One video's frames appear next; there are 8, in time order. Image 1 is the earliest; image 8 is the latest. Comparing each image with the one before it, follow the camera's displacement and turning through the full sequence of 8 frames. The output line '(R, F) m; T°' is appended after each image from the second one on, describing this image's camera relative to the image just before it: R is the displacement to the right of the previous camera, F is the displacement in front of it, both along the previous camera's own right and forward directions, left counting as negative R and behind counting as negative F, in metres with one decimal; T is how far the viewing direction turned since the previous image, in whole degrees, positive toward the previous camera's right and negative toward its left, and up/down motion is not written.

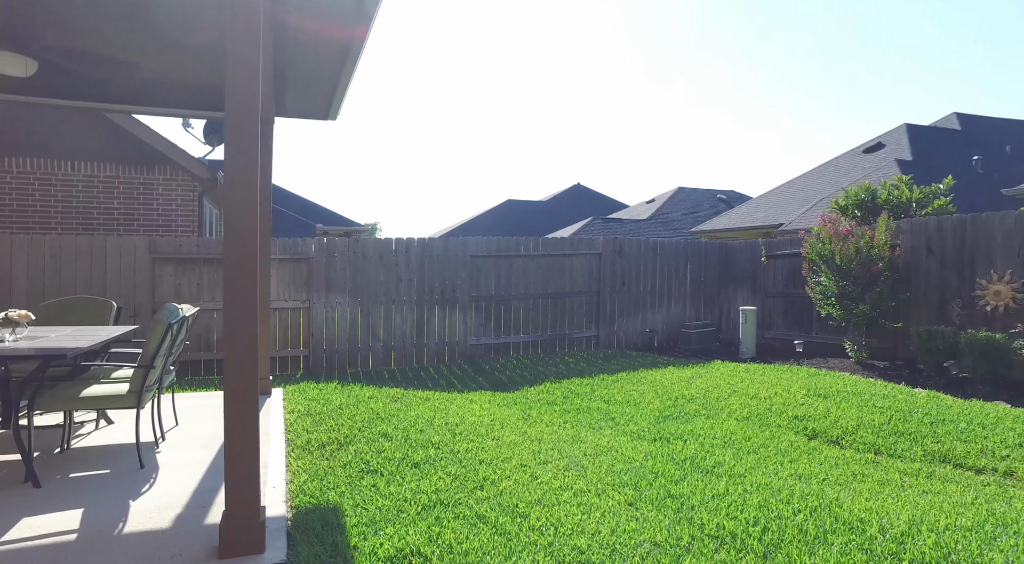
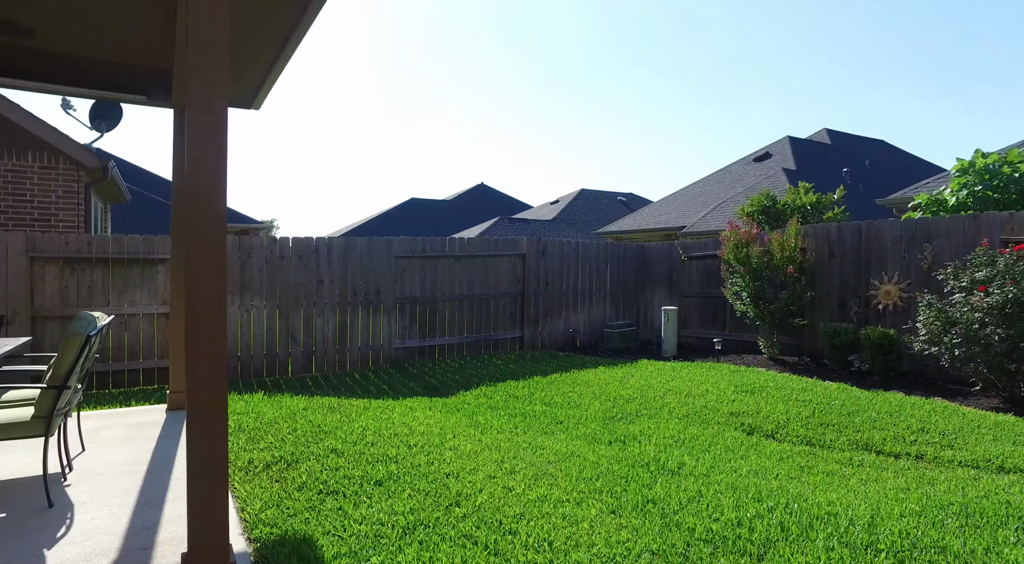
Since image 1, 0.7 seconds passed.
(-0.4, +0.2) m; +10°
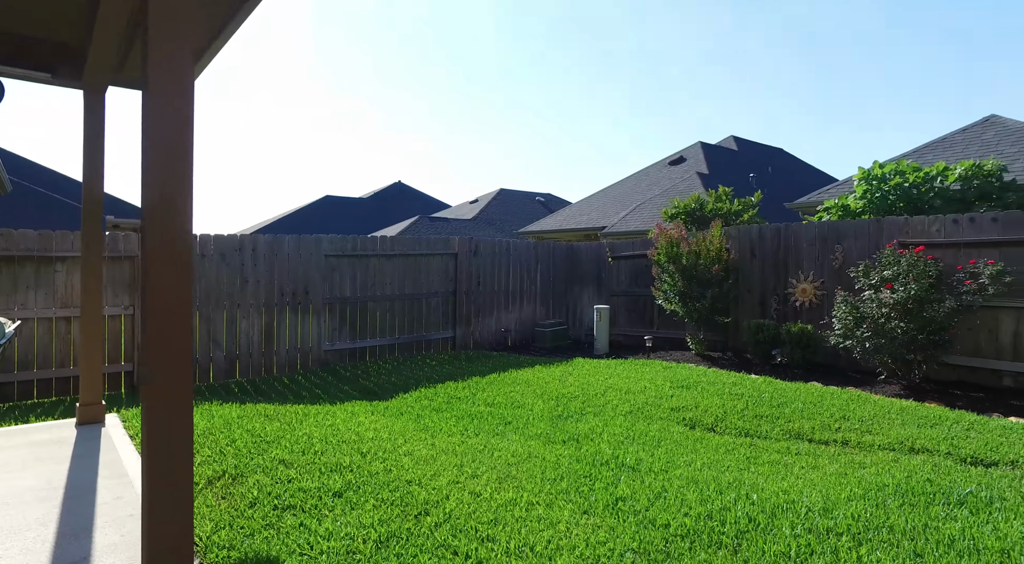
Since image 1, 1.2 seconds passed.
(-0.3, +0.1) m; +8°
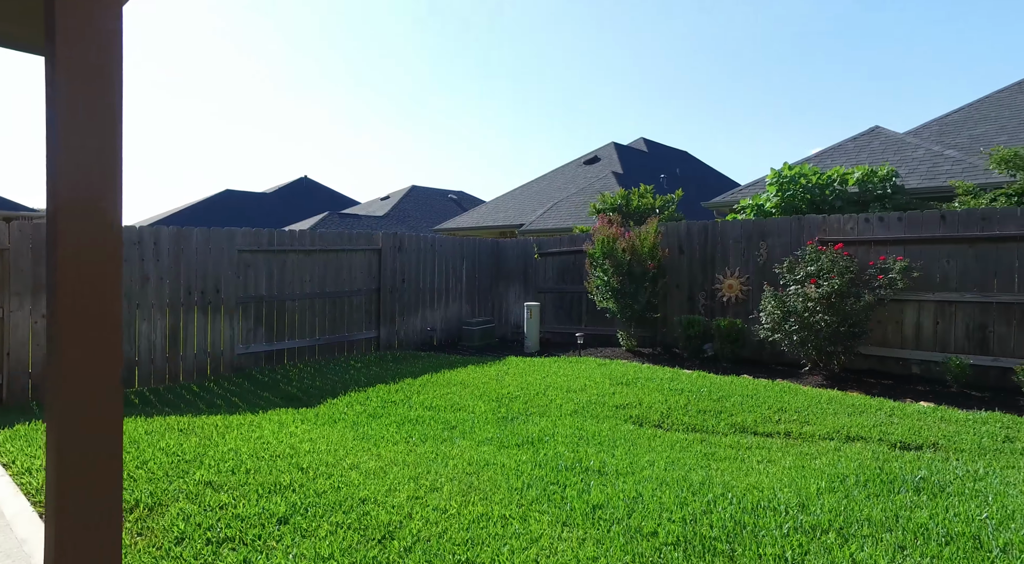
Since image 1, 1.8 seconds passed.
(-0.3, +0.3) m; +9°
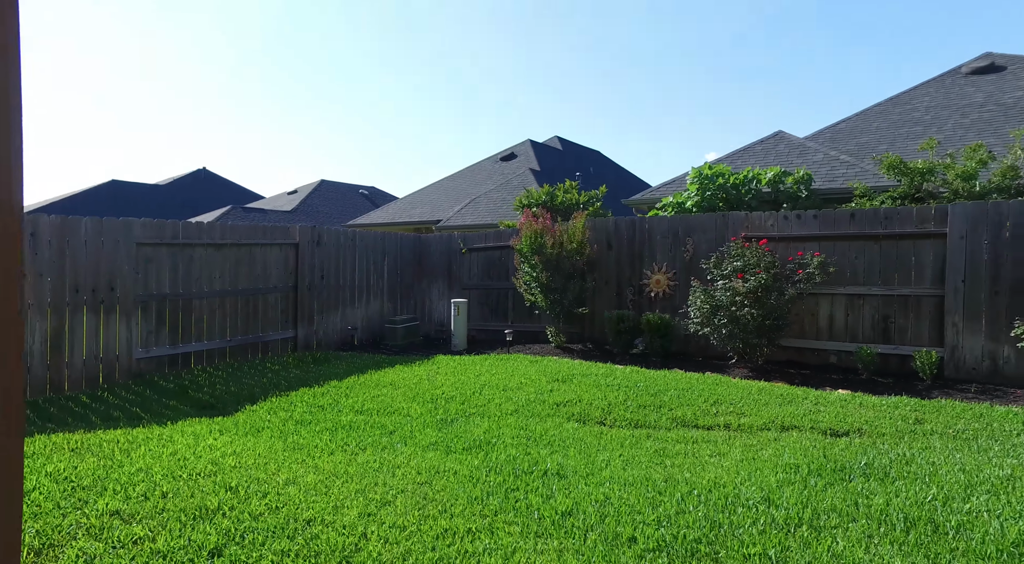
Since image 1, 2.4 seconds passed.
(-0.2, +0.2) m; +8°
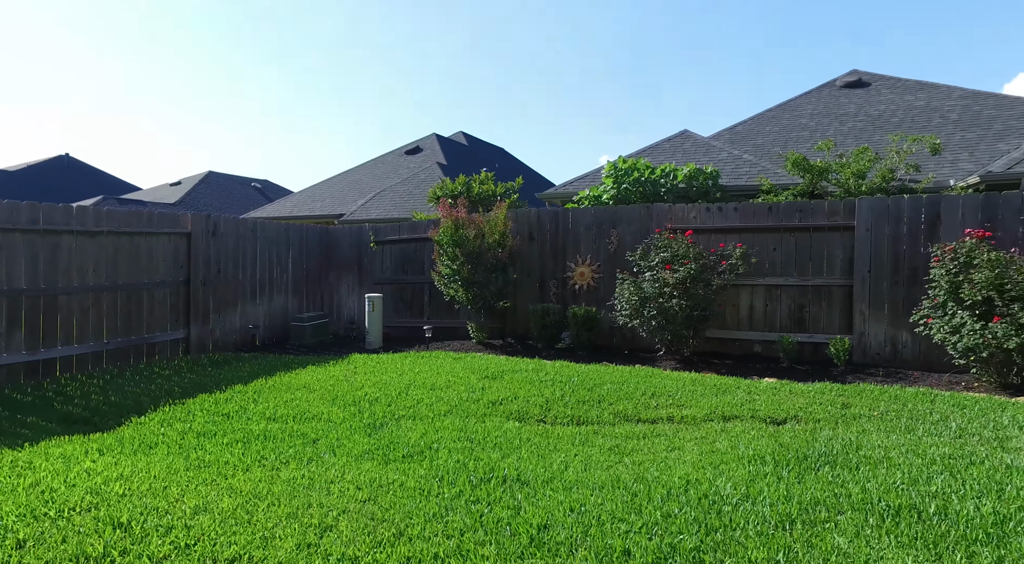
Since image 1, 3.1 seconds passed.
(-0.2, +0.4) m; +9°
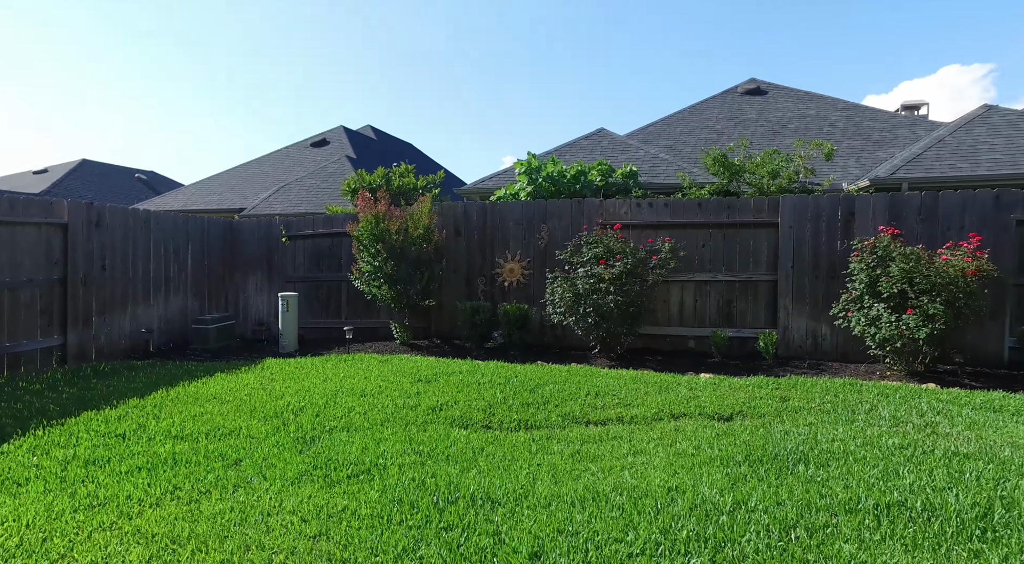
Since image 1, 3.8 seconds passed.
(-0.3, +0.4) m; +9°
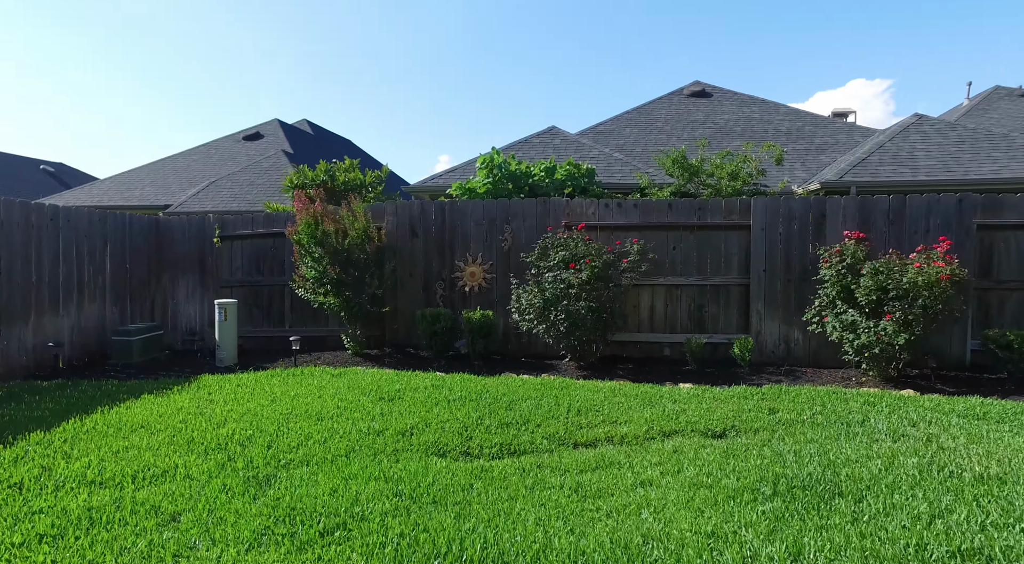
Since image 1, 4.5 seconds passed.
(-0.3, +0.5) m; +6°
